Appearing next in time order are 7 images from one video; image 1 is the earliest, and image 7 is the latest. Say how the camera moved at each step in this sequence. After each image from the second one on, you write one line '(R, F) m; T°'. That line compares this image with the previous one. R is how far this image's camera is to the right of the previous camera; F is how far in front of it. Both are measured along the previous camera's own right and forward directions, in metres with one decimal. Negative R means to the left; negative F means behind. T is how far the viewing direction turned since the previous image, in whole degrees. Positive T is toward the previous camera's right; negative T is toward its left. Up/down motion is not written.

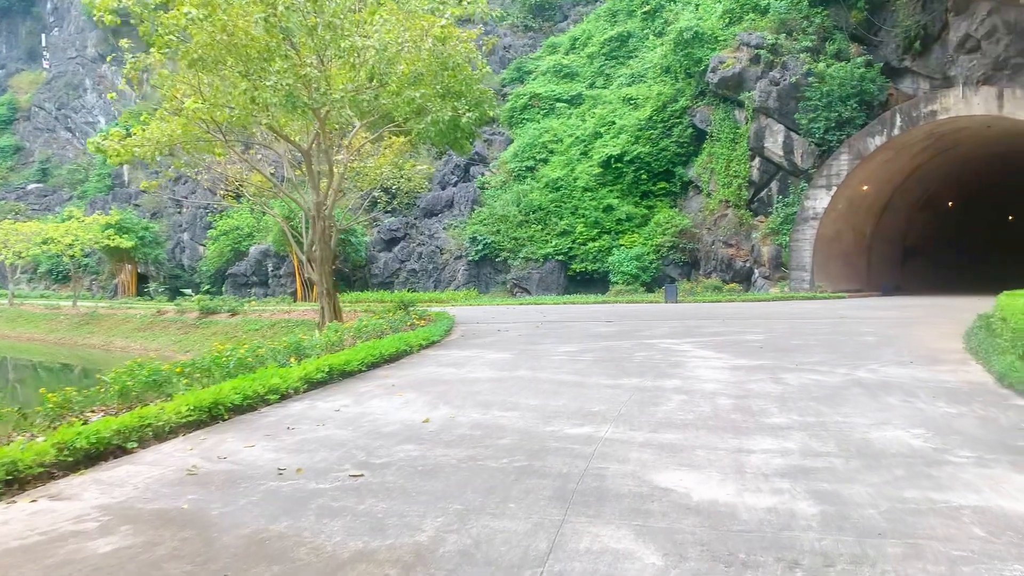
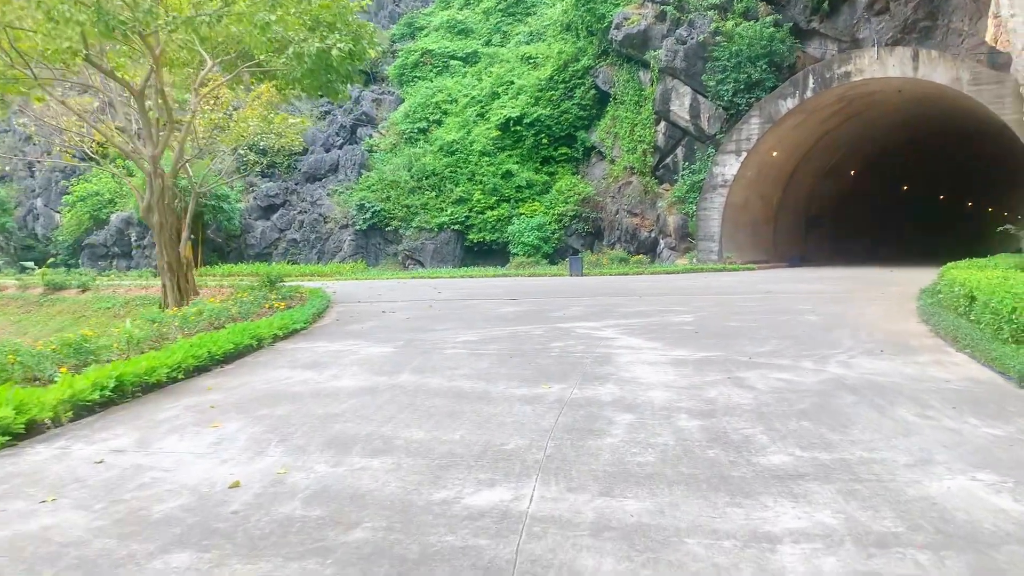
(+0.1, +2.0) m; +7°
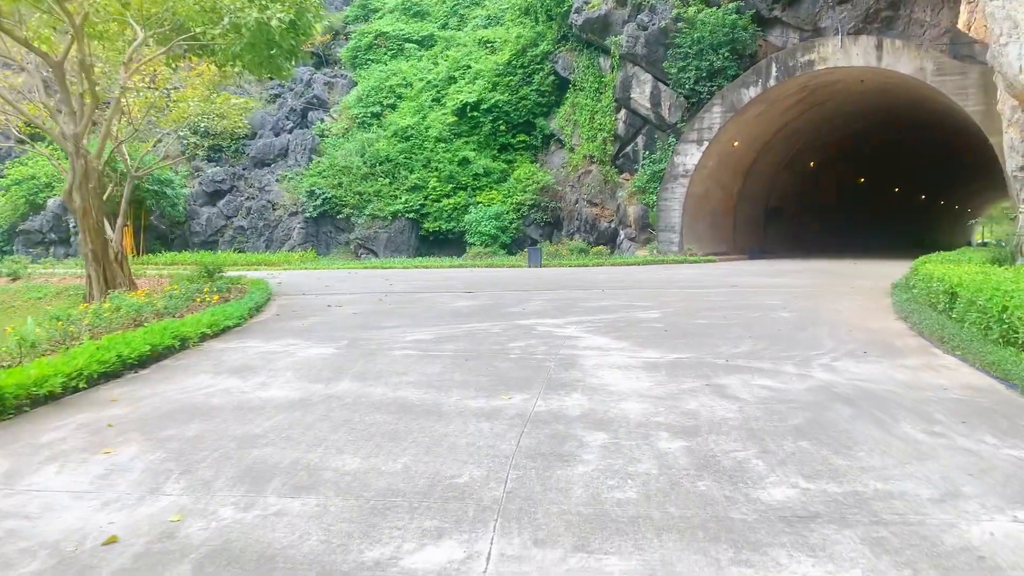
(0.0, +0.7) m; +3°
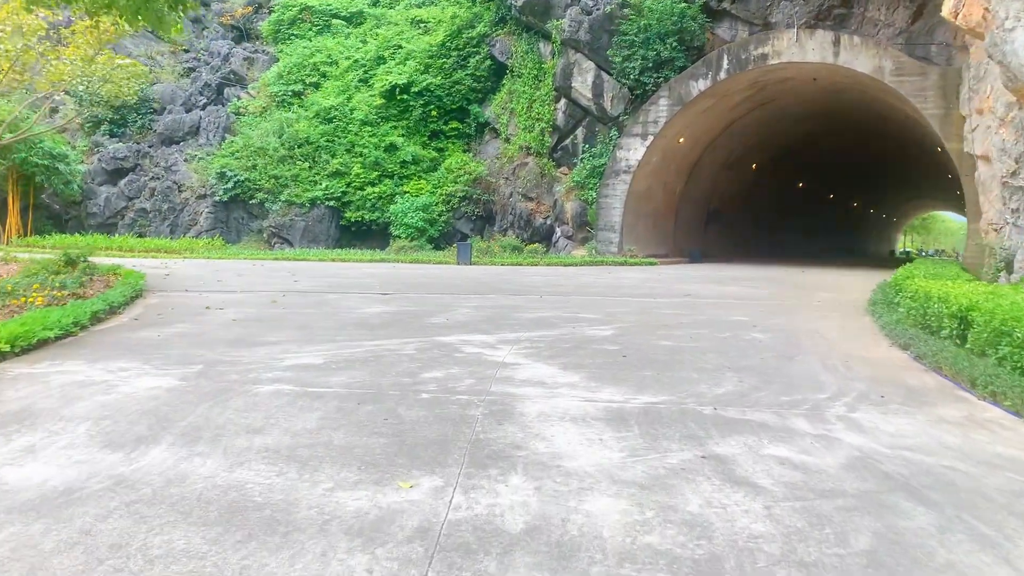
(+0.1, +1.7) m; +5°
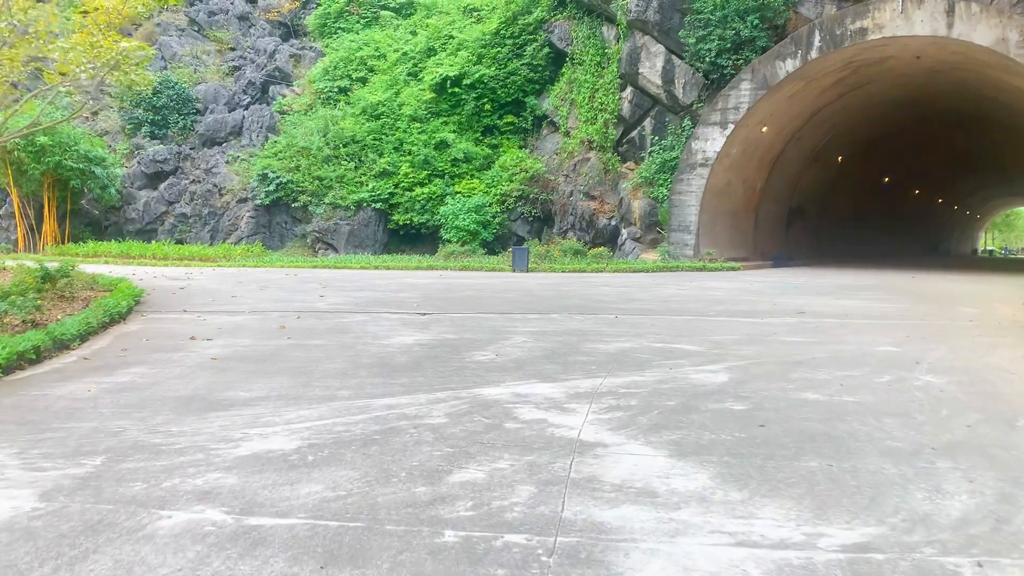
(-0.1, +2.1) m; -4°
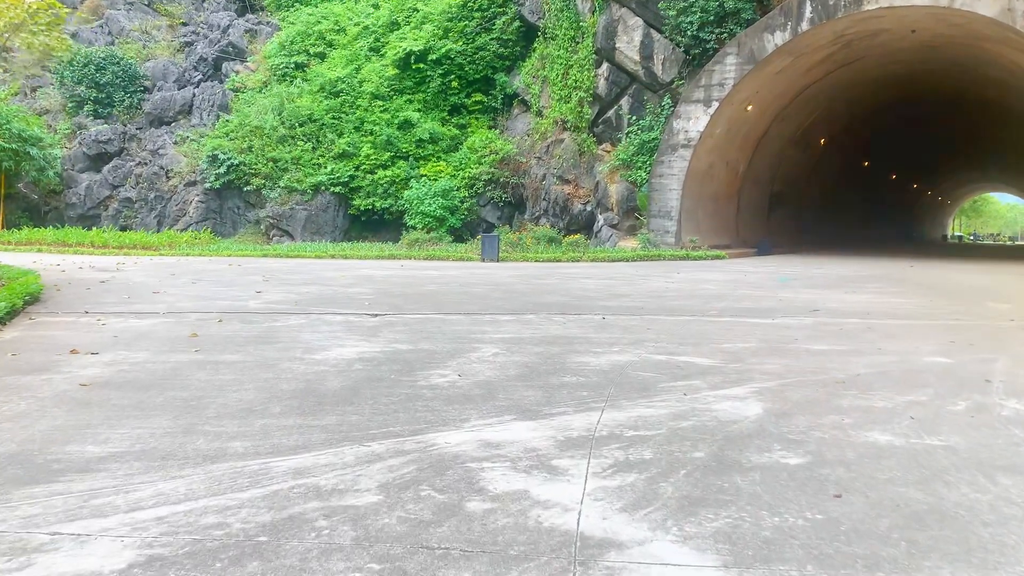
(0.0, +1.3) m; +2°
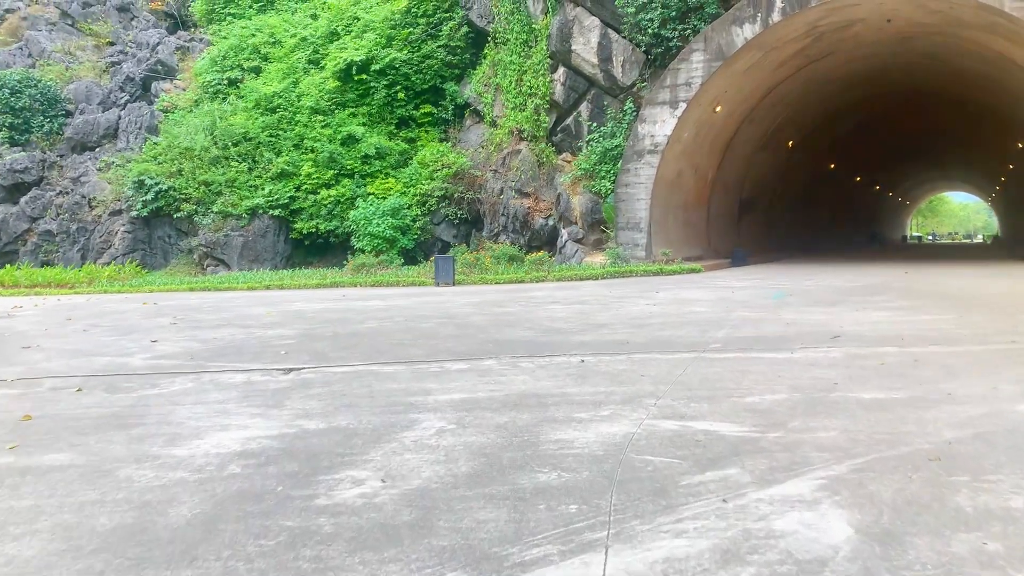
(+0.1, +1.5) m; +3°
